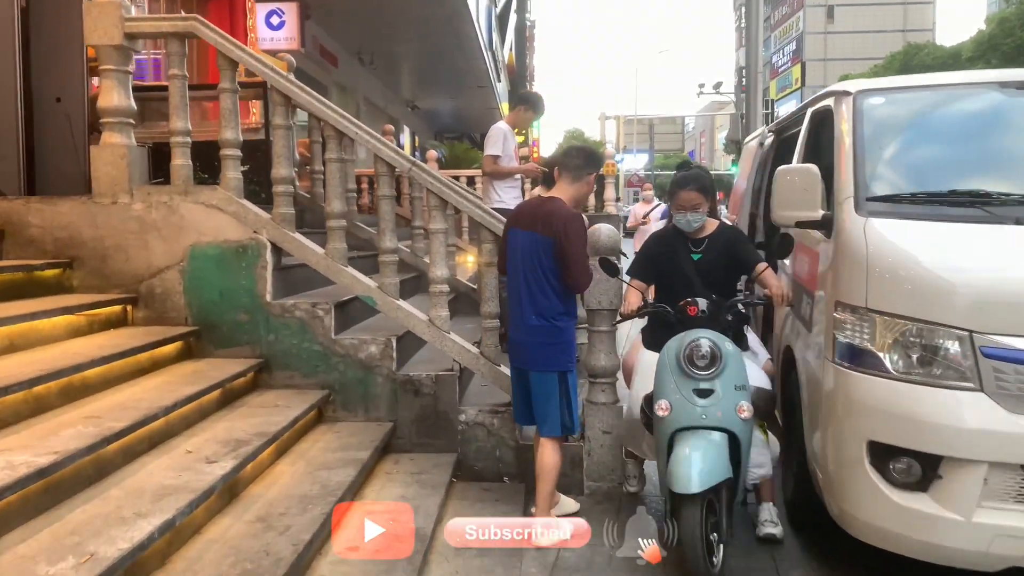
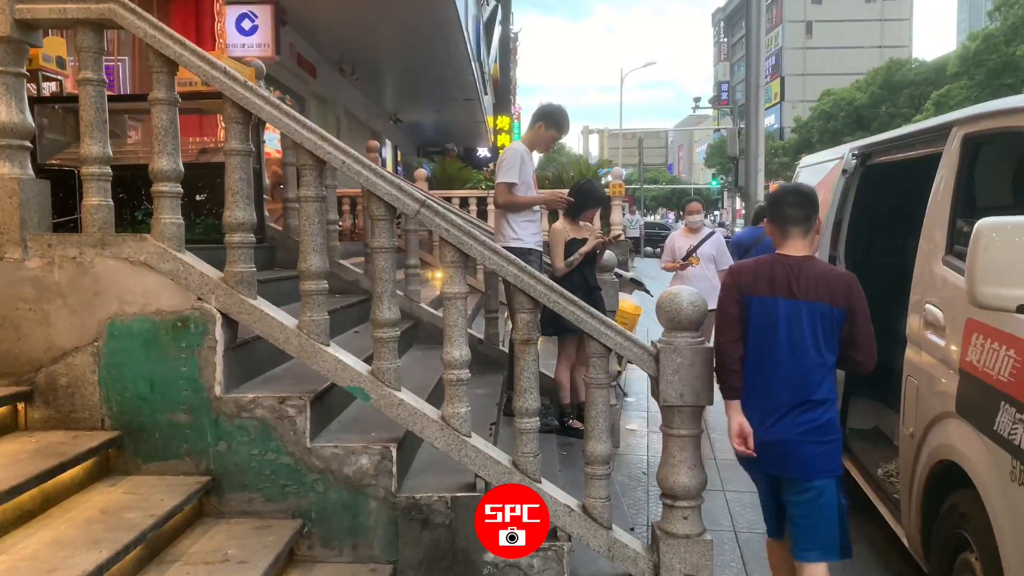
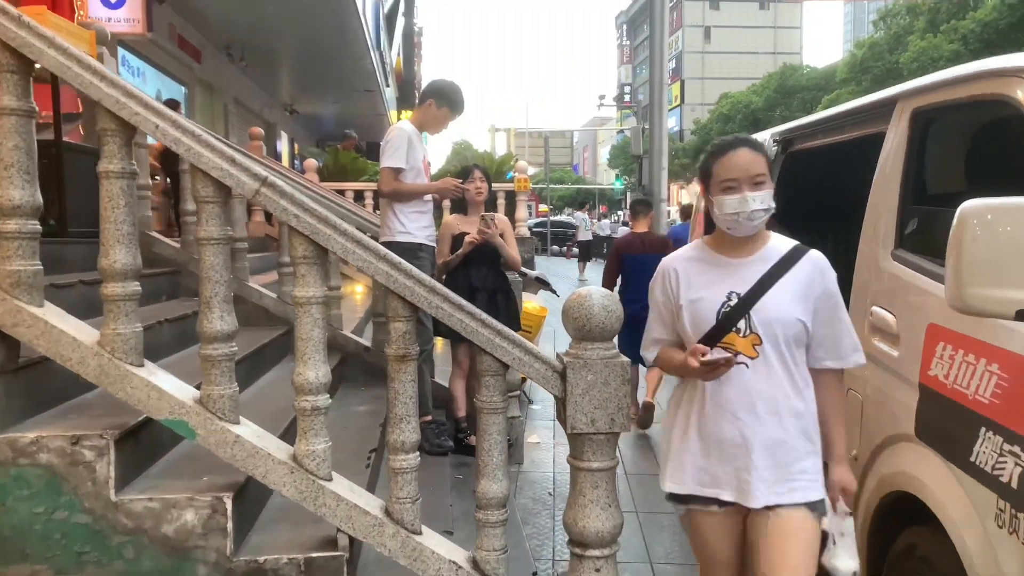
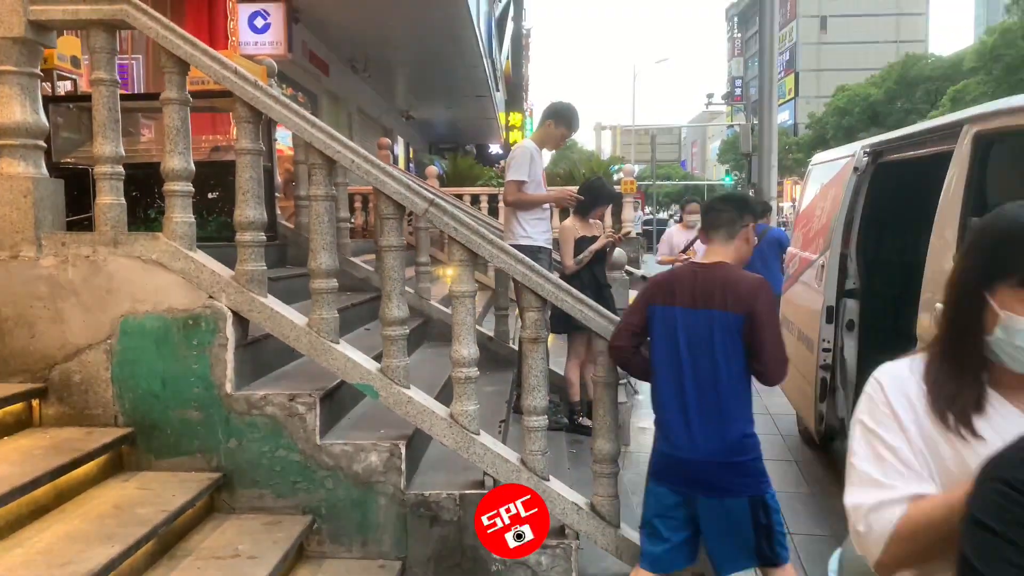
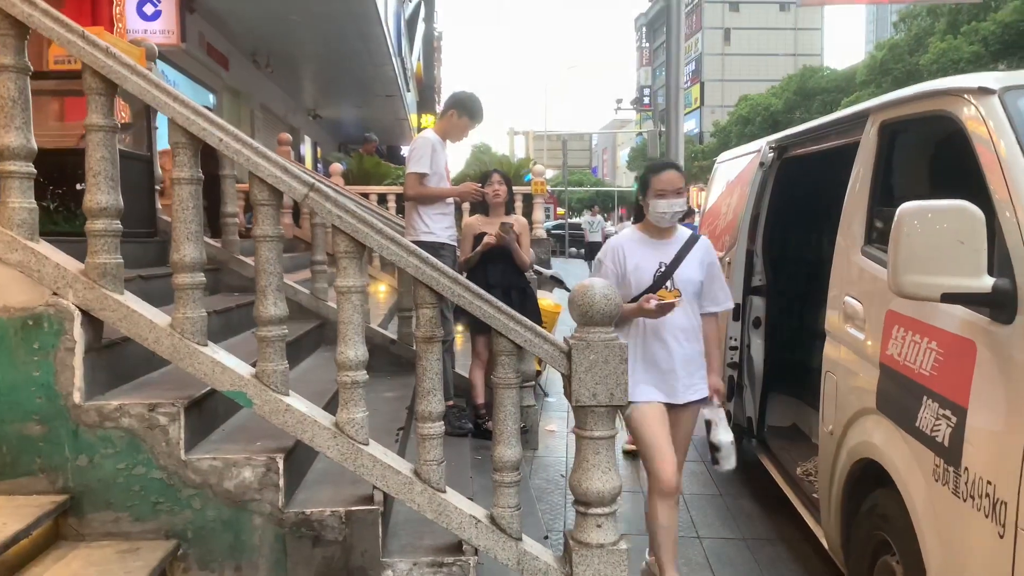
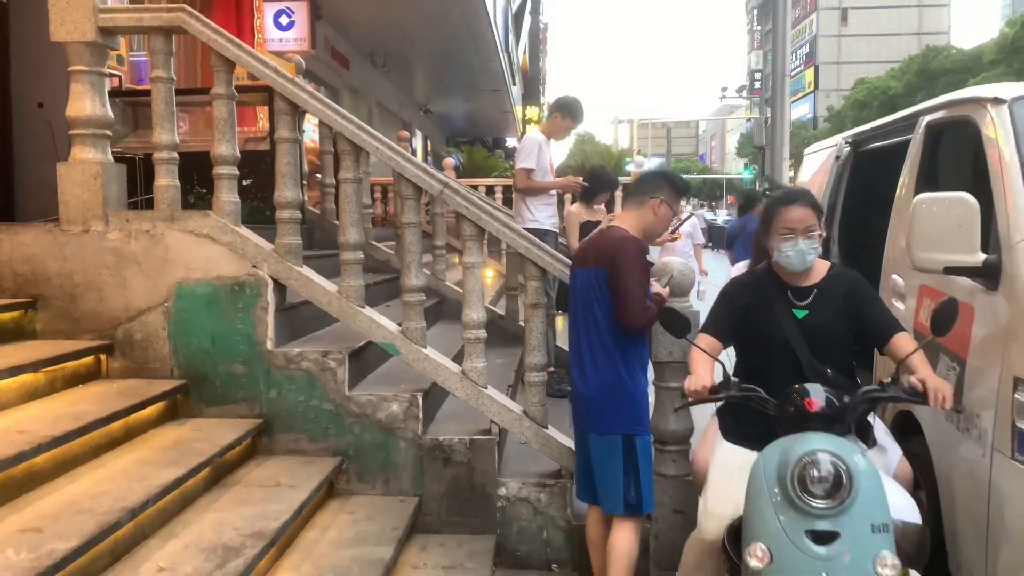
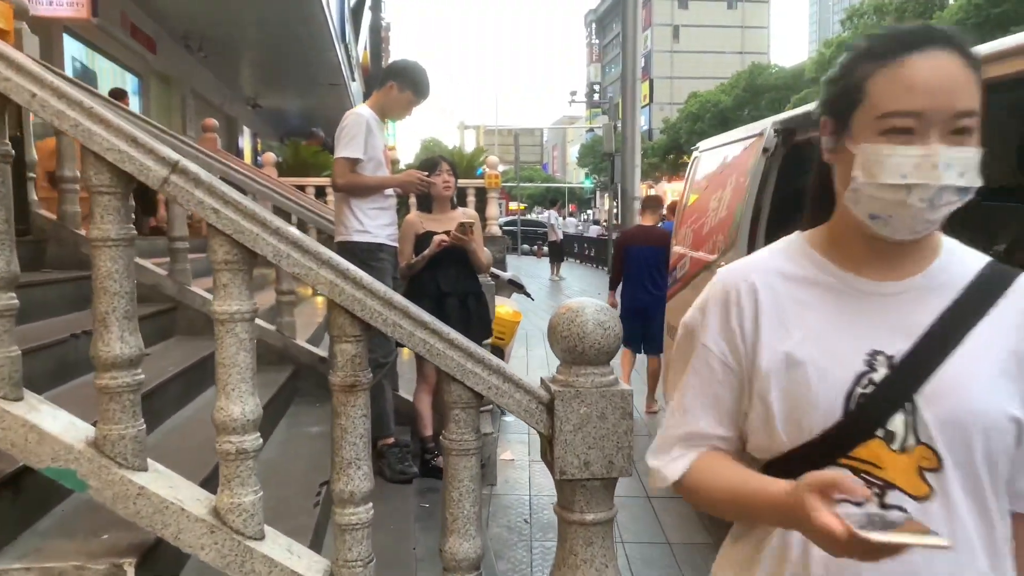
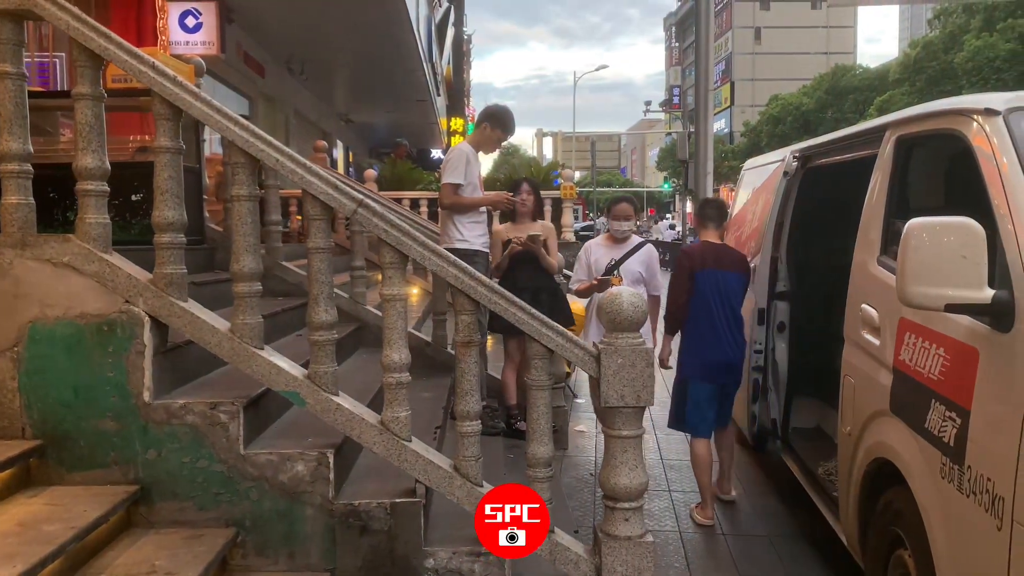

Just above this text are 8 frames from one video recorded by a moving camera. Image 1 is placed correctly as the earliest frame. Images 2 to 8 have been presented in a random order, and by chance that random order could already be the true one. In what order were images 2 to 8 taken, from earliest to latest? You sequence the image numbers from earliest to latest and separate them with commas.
6, 4, 2, 8, 5, 3, 7
